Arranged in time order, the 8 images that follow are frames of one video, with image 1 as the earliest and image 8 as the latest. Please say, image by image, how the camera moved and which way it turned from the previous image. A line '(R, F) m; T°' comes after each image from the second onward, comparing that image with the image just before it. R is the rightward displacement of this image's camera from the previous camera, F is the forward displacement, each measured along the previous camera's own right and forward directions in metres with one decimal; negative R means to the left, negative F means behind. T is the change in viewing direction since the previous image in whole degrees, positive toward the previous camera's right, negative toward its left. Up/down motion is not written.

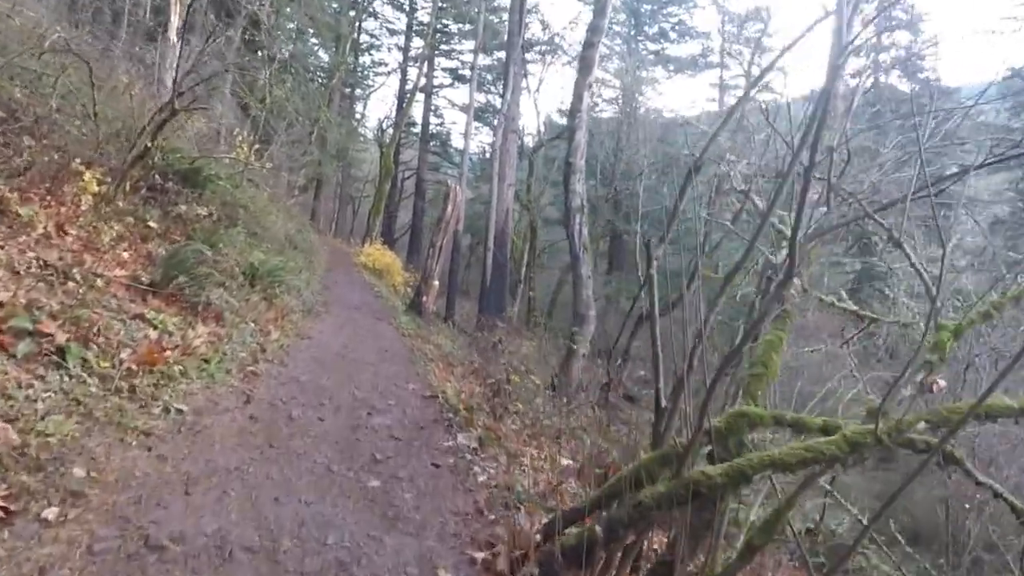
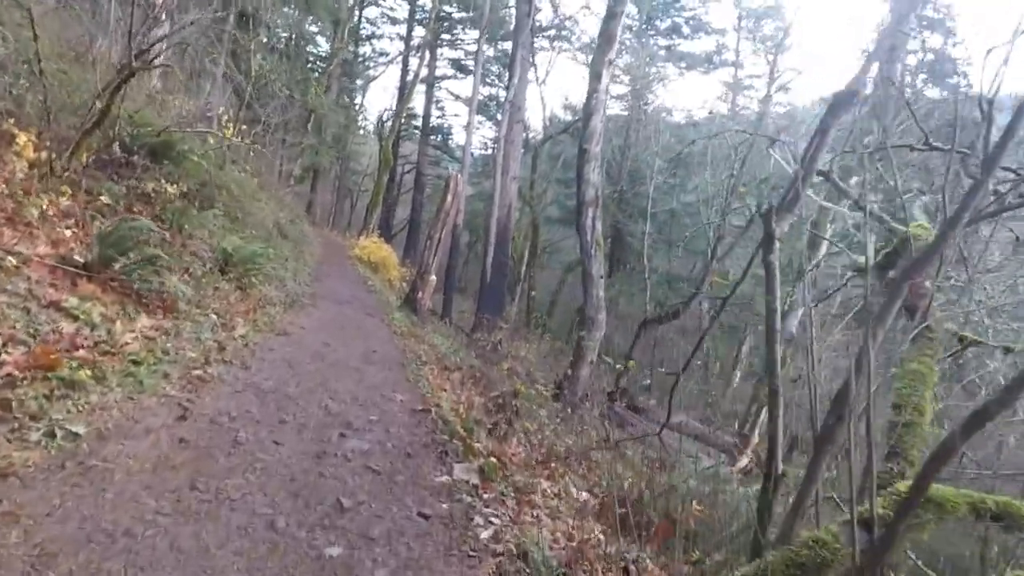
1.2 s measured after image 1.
(-0.2, +1.4) m; 0°
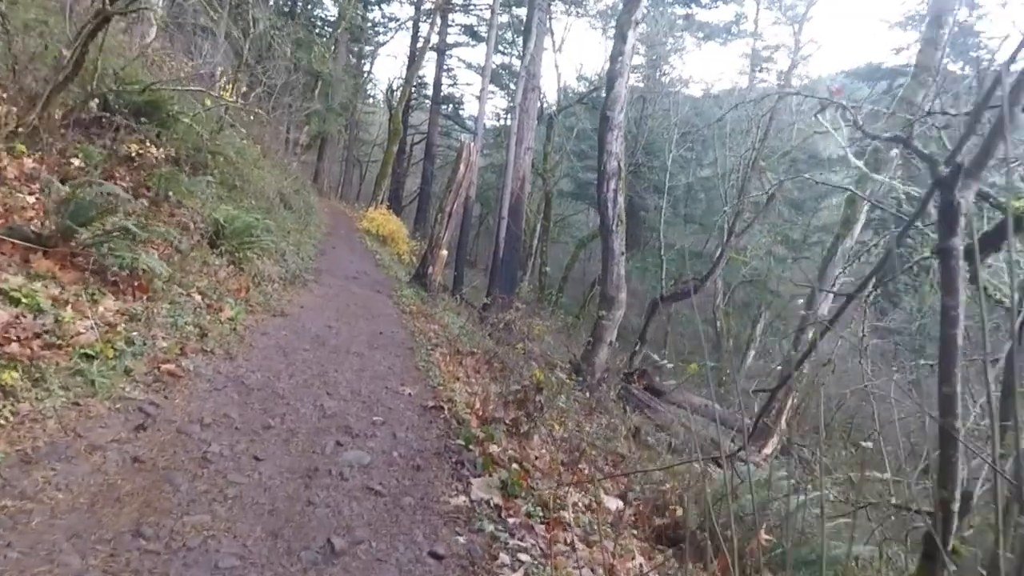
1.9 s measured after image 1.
(-0.2, +1.0) m; -1°
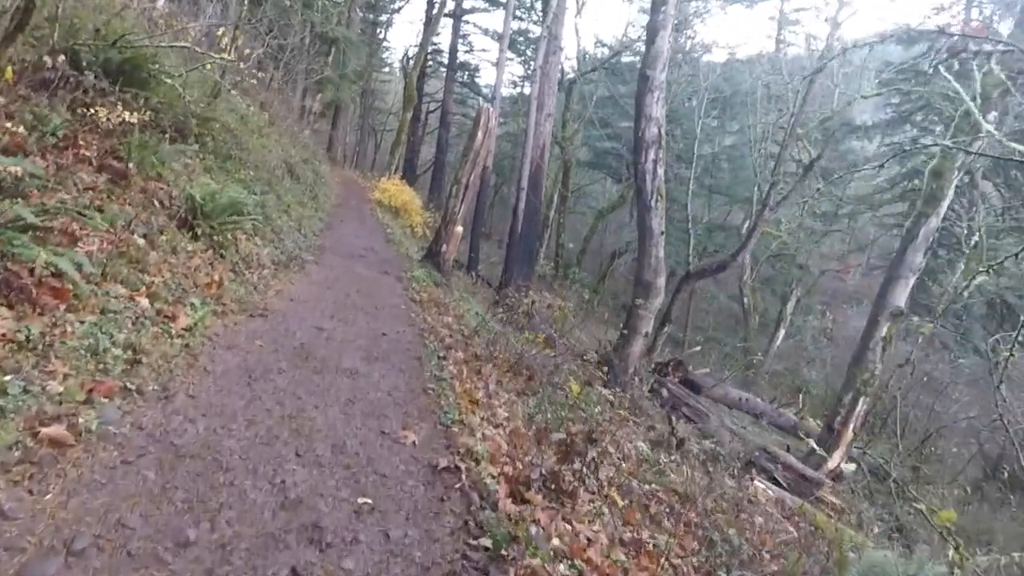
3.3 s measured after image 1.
(-0.3, +1.8) m; -2°
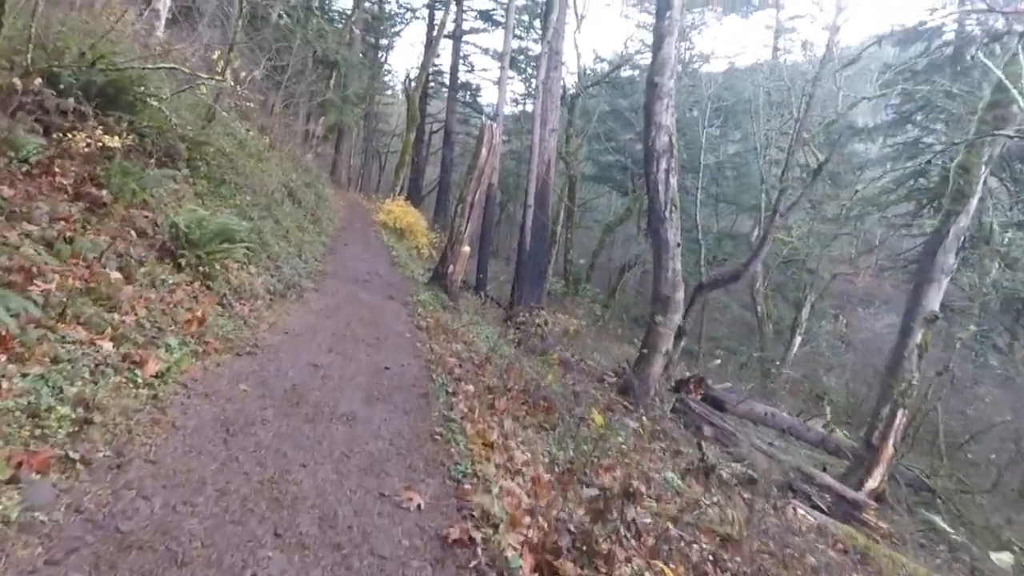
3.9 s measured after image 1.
(-0.1, +0.7) m; -1°
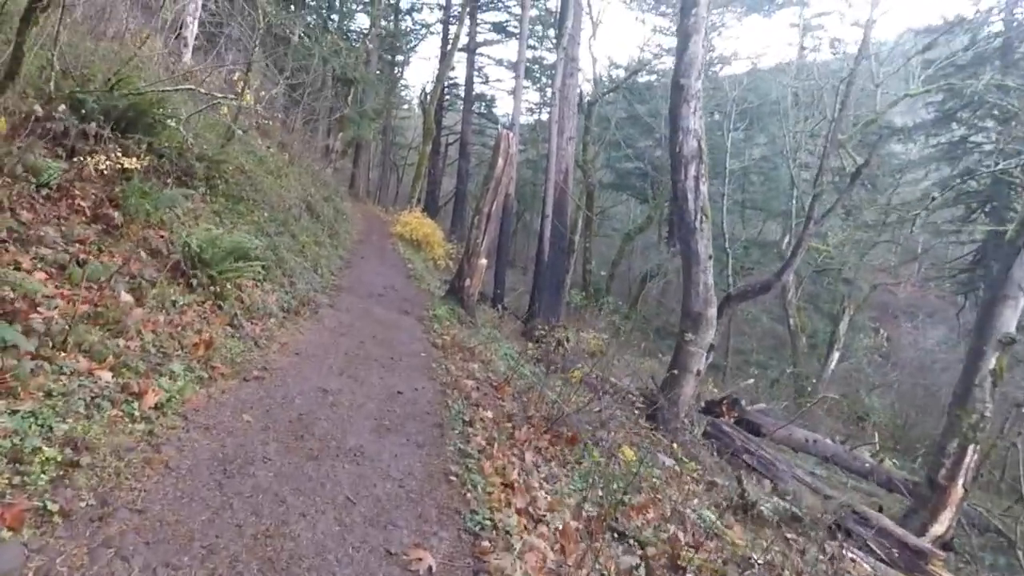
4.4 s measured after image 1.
(0.0, +0.4) m; -3°
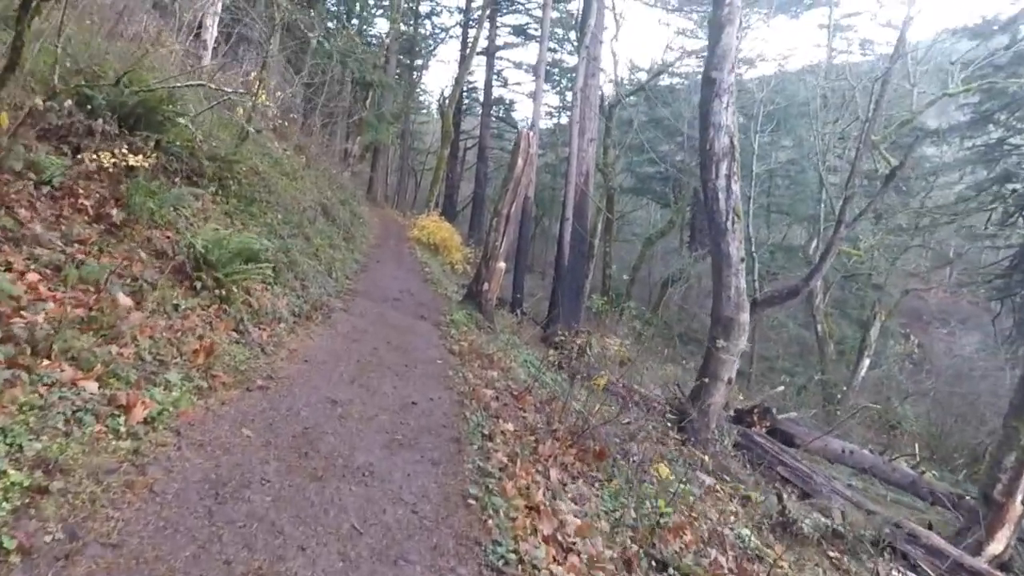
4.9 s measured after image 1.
(-0.1, +0.5) m; -2°
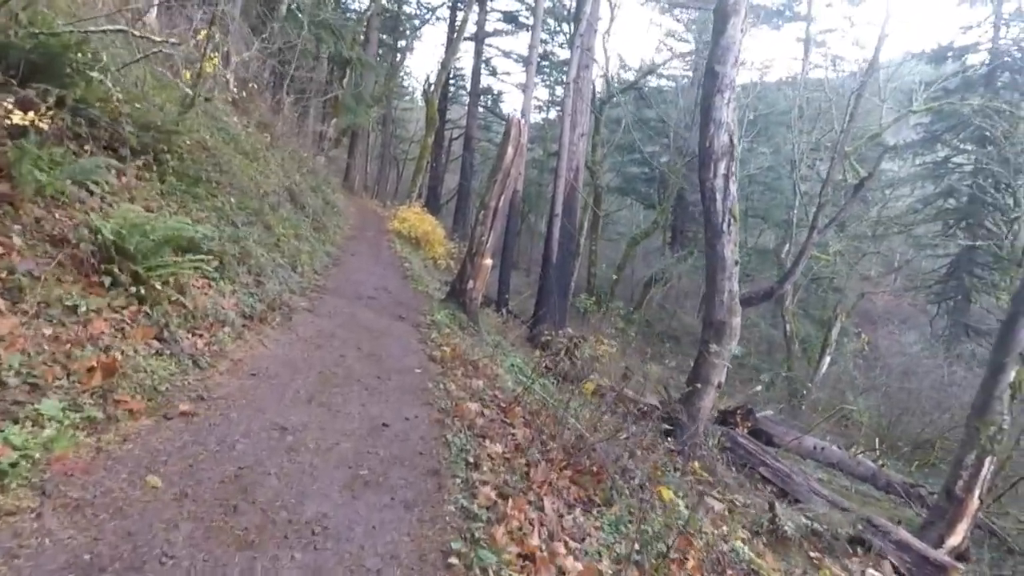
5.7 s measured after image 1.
(-0.1, +1.0) m; +3°
